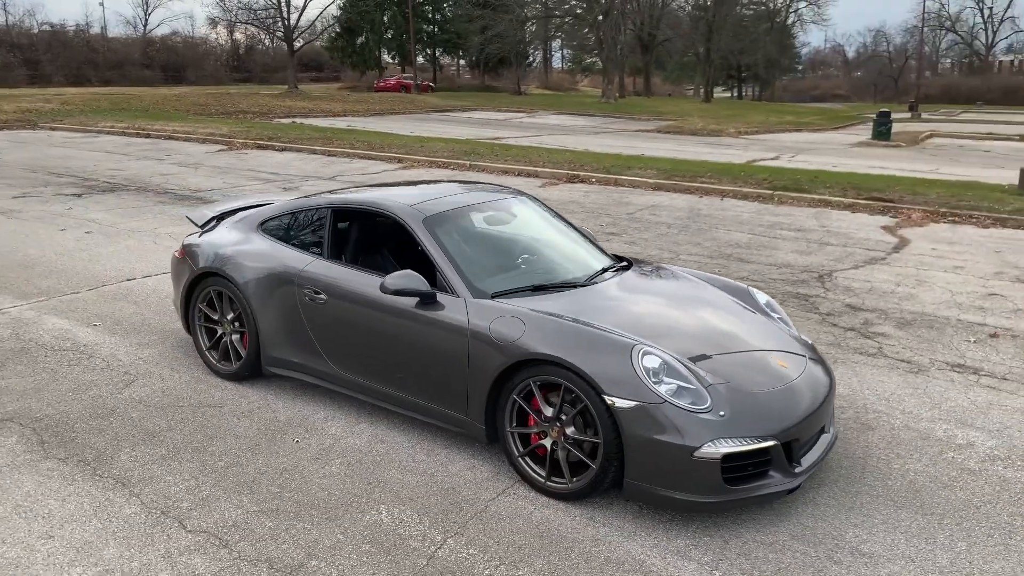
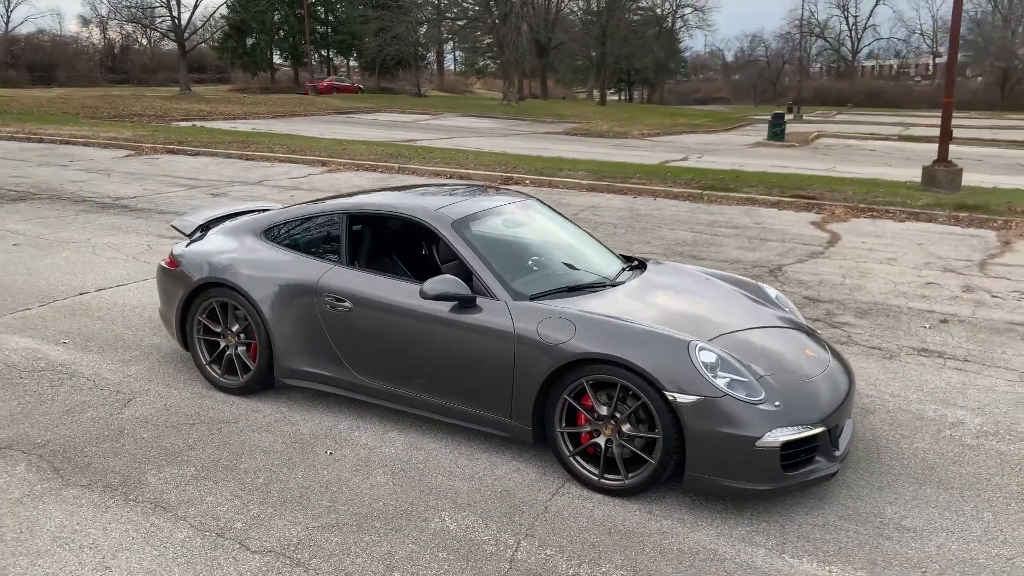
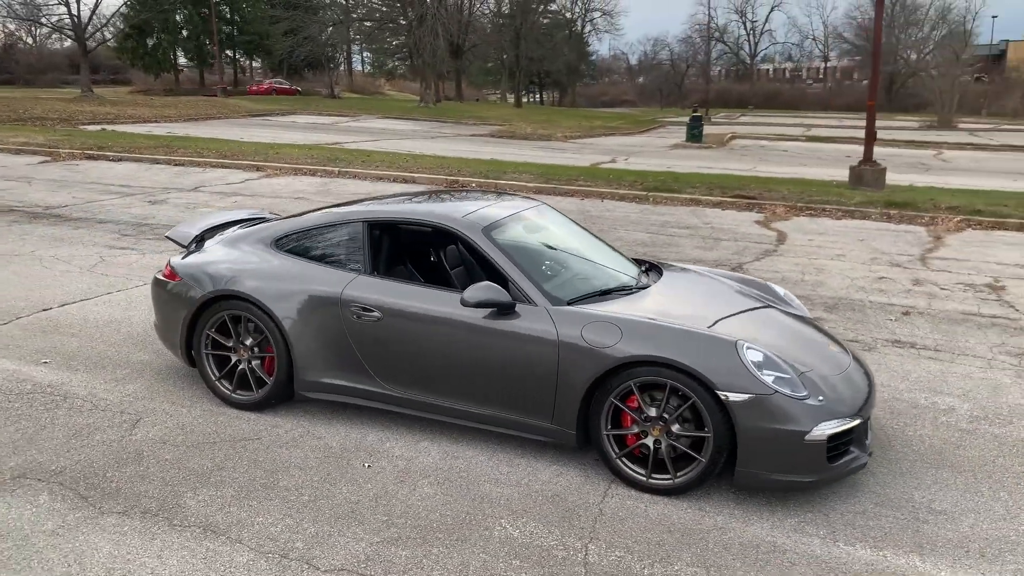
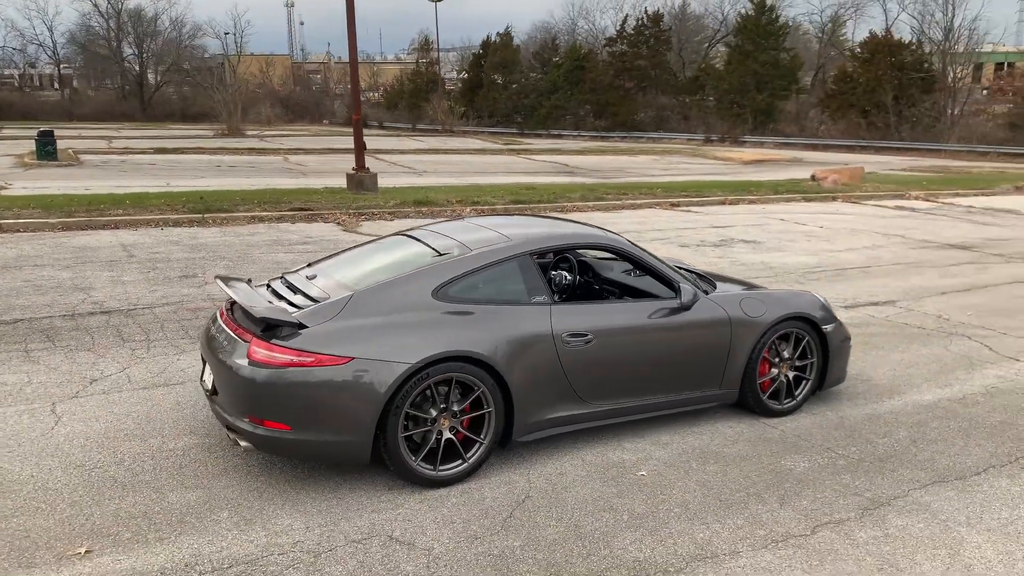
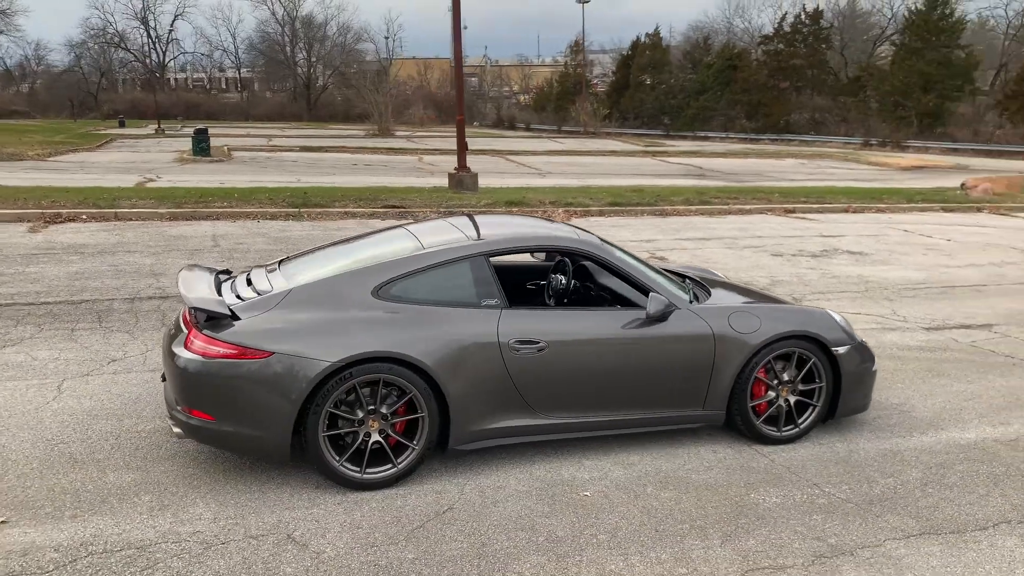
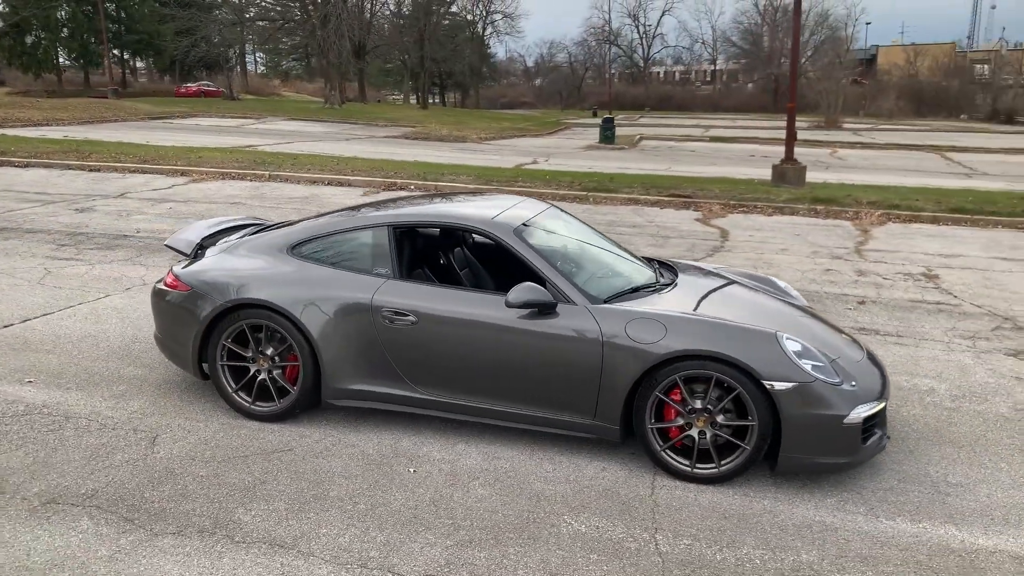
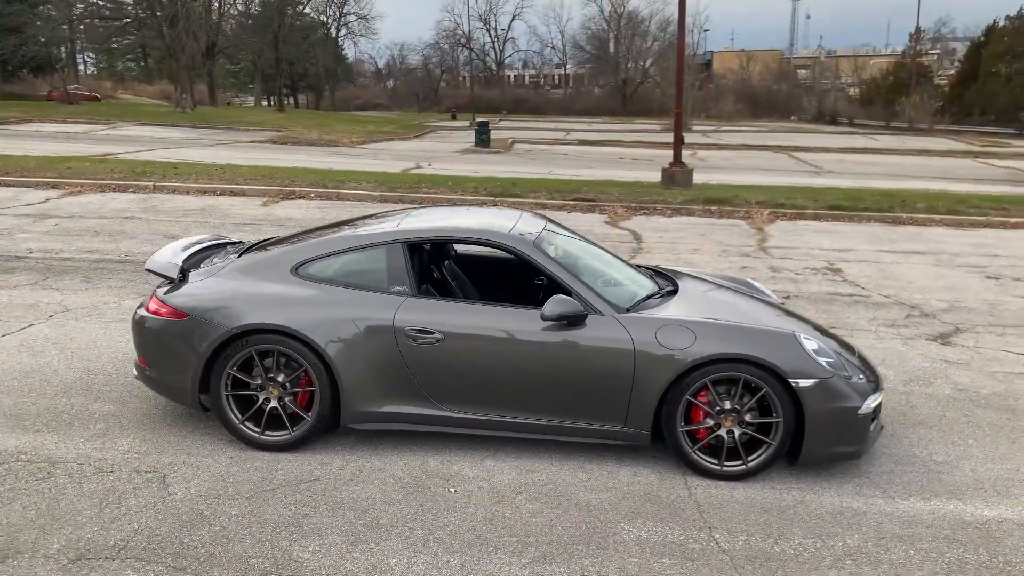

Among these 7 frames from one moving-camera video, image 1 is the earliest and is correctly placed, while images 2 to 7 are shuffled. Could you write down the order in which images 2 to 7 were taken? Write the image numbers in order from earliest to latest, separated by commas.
2, 3, 6, 7, 5, 4
